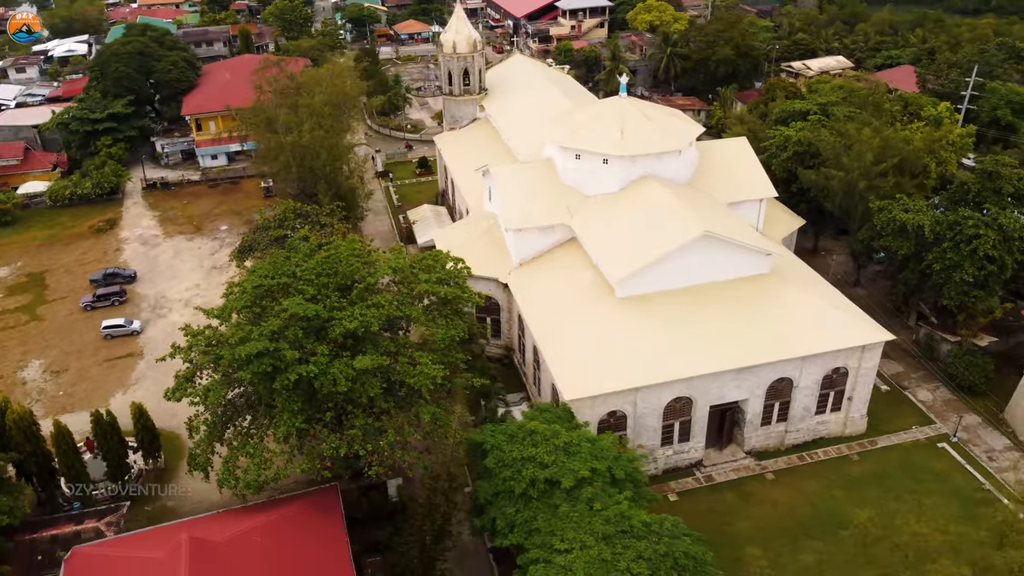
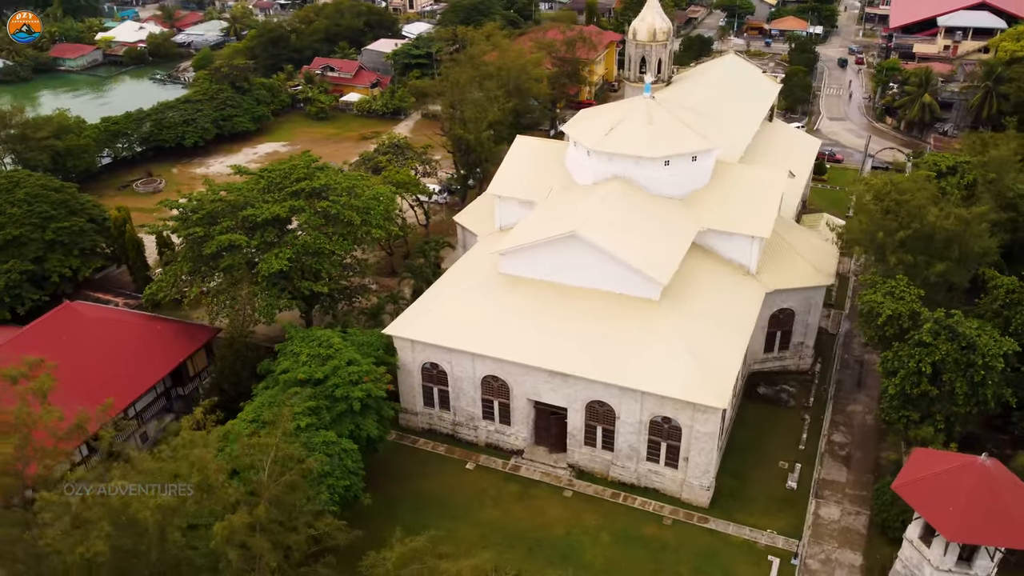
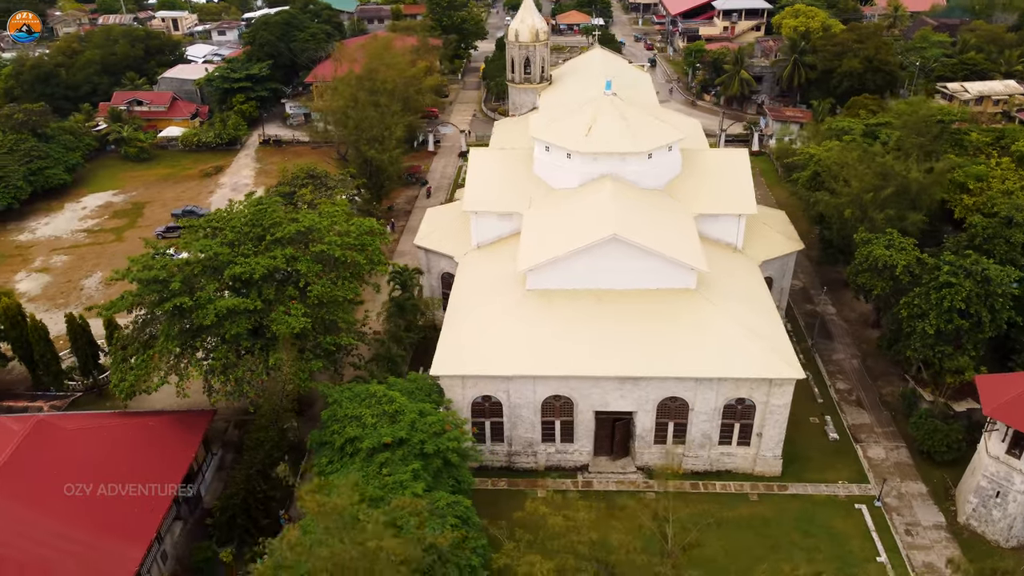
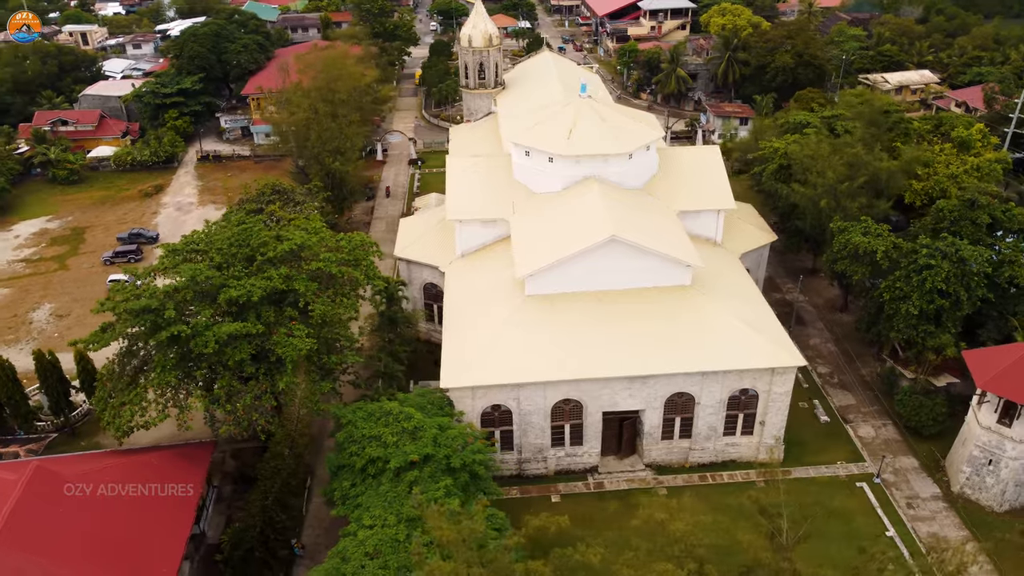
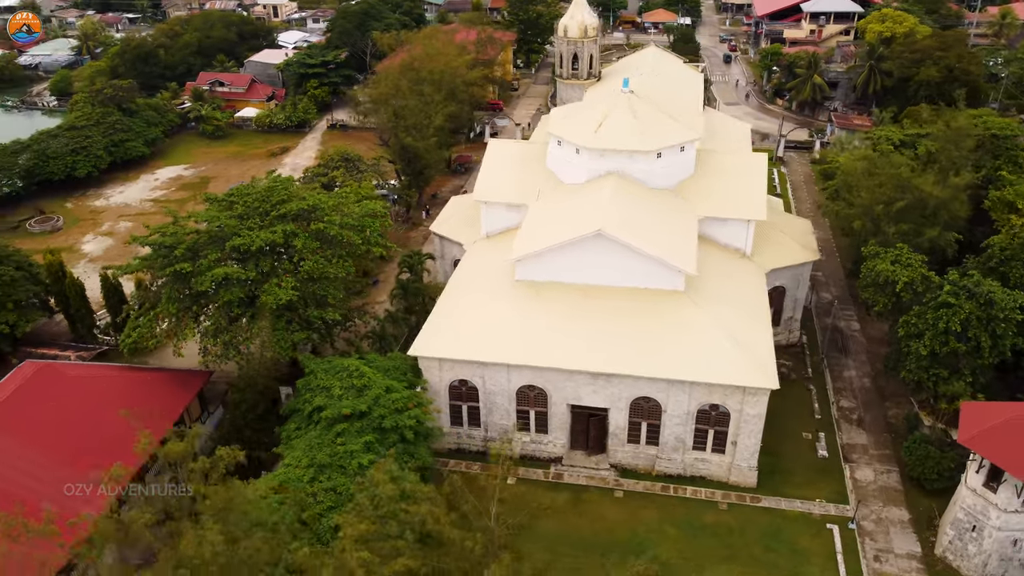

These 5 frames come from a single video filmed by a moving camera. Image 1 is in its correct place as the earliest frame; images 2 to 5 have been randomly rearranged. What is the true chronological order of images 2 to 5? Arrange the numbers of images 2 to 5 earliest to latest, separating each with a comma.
4, 3, 5, 2
